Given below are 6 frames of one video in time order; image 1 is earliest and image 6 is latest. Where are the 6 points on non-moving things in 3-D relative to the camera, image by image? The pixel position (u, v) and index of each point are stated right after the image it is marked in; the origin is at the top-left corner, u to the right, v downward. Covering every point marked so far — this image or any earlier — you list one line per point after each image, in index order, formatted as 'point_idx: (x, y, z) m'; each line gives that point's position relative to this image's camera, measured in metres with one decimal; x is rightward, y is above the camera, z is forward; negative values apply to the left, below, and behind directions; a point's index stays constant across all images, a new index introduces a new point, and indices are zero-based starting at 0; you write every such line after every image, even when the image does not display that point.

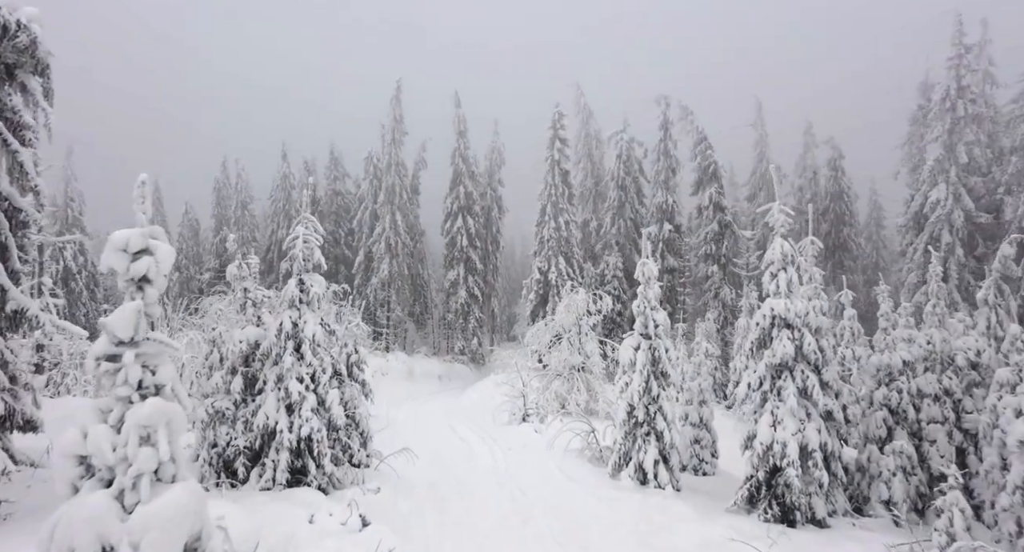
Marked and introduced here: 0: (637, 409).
0: (+2.4, -2.6, +13.1) m
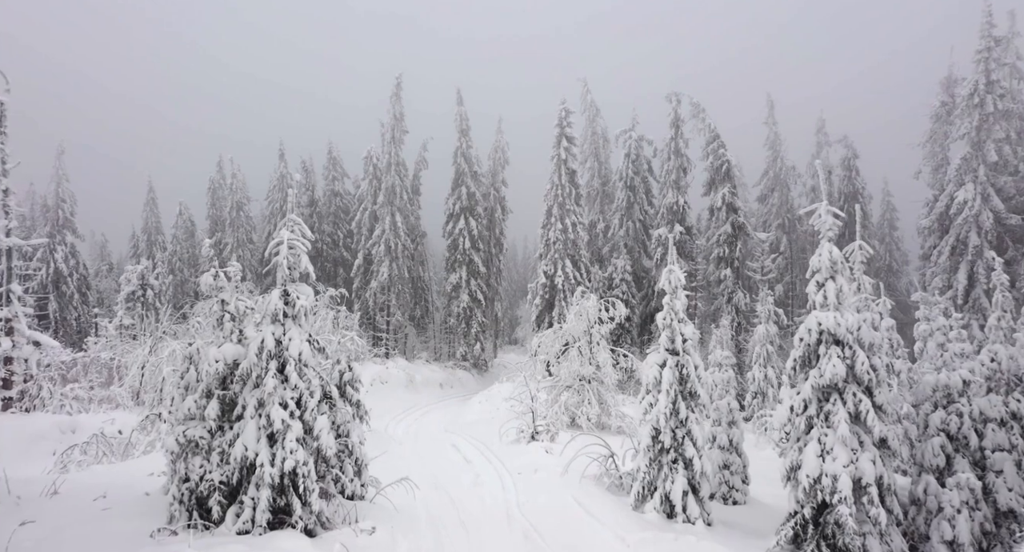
0: (+2.6, -2.7, +11.8) m
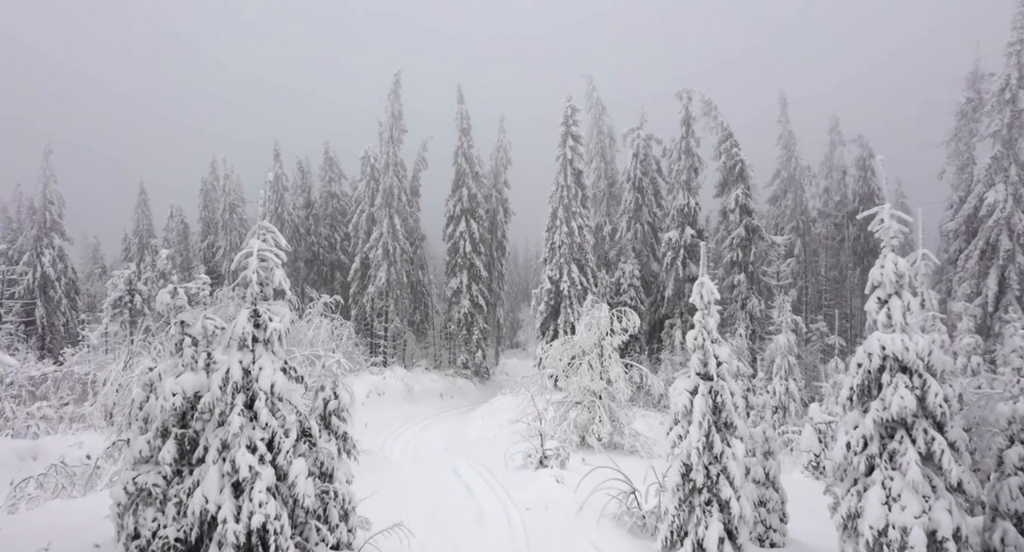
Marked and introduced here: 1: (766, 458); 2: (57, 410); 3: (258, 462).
0: (+2.8, -3.0, +10.3) m
1: (+4.4, -3.2, +11.8) m
2: (-12.6, -3.7, +18.7) m
3: (-3.0, -2.2, +8.0) m
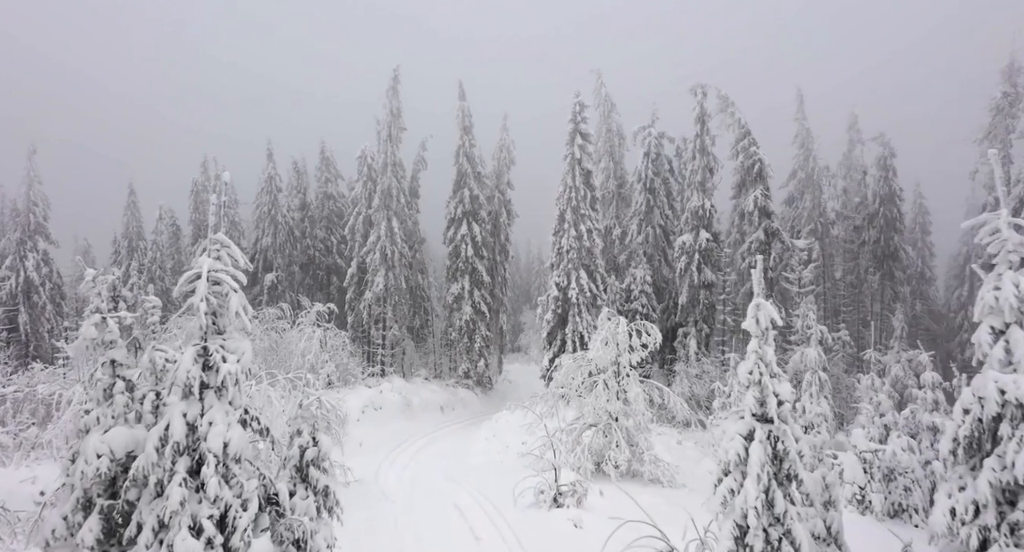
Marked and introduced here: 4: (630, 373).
0: (+3.0, -3.2, +8.4) m
1: (+4.6, -3.4, +9.9) m
2: (-12.3, -4.0, +16.9) m
3: (-2.8, -2.5, +6.2) m
4: (+3.2, -2.6, +18.4) m
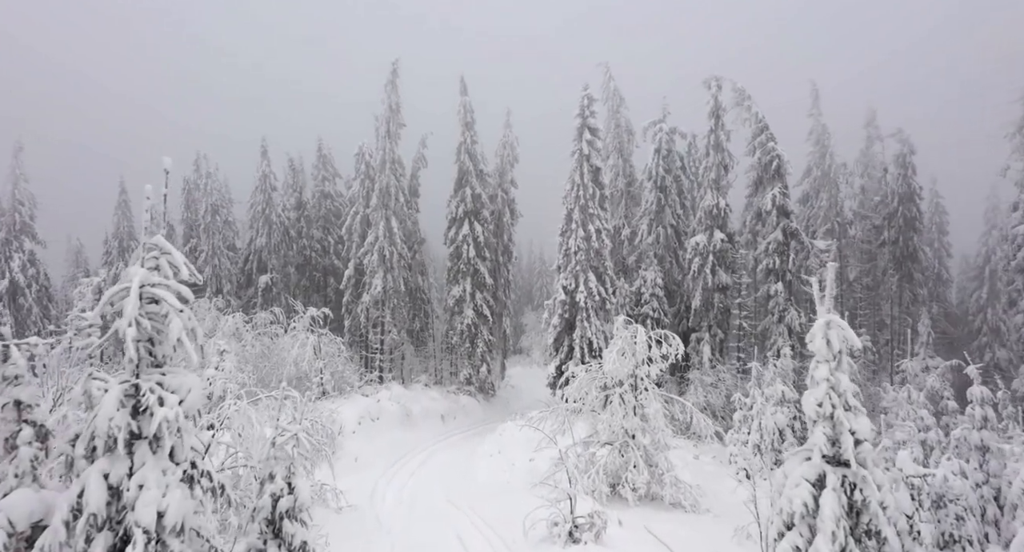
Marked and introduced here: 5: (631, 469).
0: (+3.2, -3.3, +6.9) m
1: (+4.8, -3.5, +8.4) m
2: (-12.1, -4.1, +15.3) m
3: (-2.6, -2.6, +4.7) m
4: (+3.4, -2.7, +16.9) m
5: (+2.8, -4.6, +16.2) m
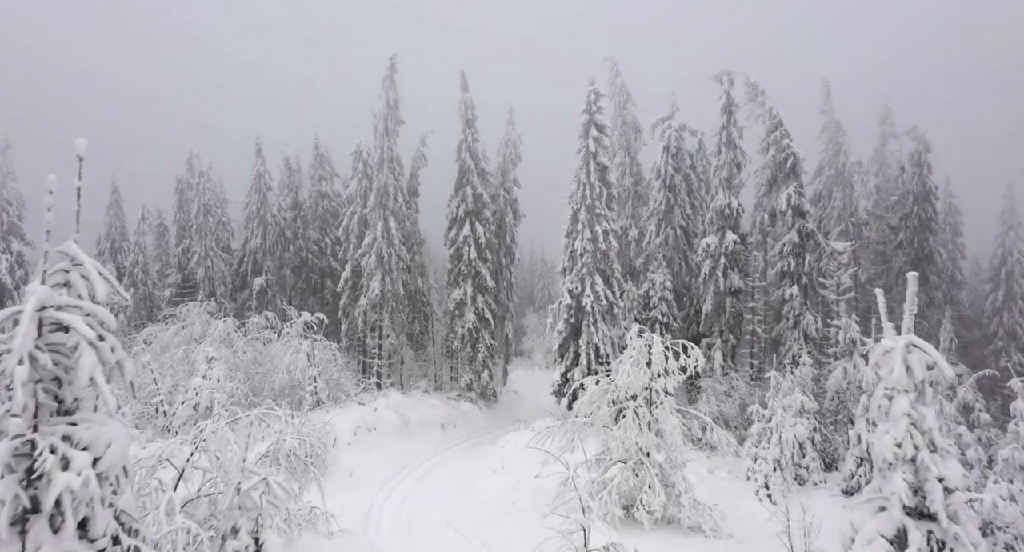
0: (+3.3, -3.4, +5.7) m
1: (+4.9, -3.7, +7.2) m
2: (-12.0, -4.2, +14.1) m
3: (-2.5, -2.7, +3.4) m
4: (+3.5, -2.9, +15.6) m
5: (+2.9, -4.7, +14.9) m
